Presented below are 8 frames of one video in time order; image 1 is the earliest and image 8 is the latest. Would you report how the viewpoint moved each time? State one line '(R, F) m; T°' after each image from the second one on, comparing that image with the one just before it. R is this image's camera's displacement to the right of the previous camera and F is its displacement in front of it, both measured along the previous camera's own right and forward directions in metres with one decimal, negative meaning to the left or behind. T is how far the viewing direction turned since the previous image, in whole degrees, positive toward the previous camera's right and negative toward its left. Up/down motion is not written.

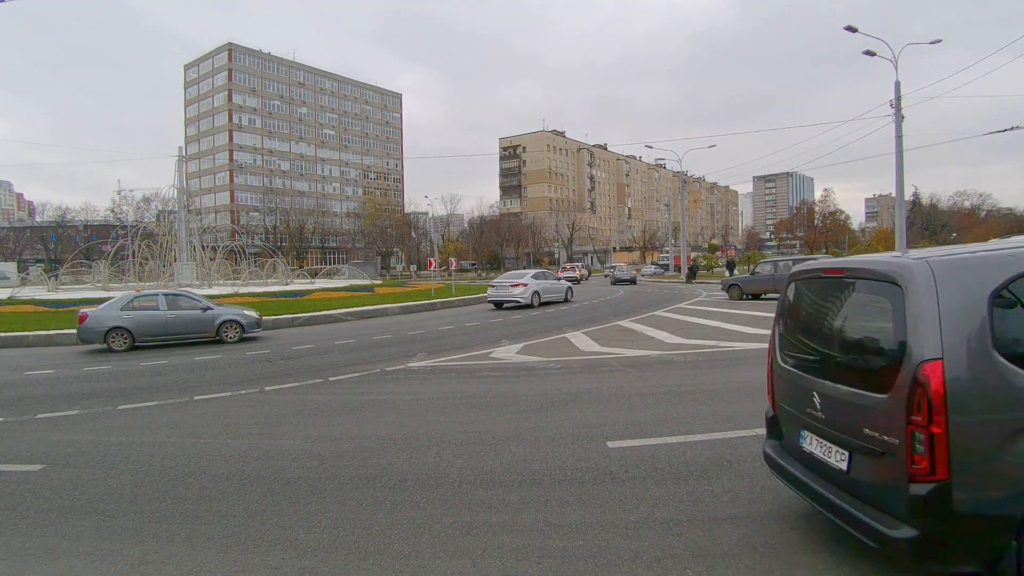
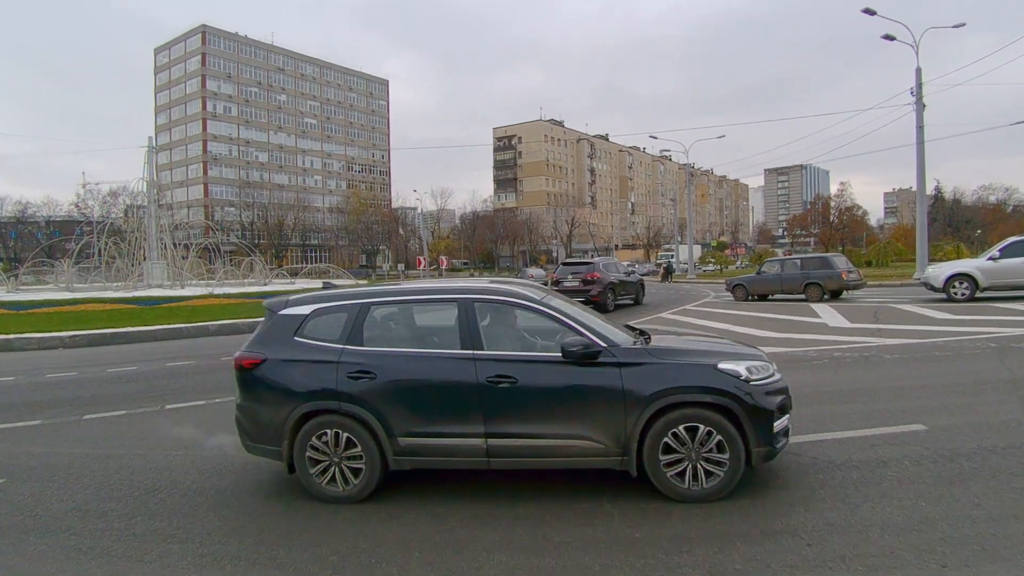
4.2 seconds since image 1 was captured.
(0.0, +0.6) m; 0°
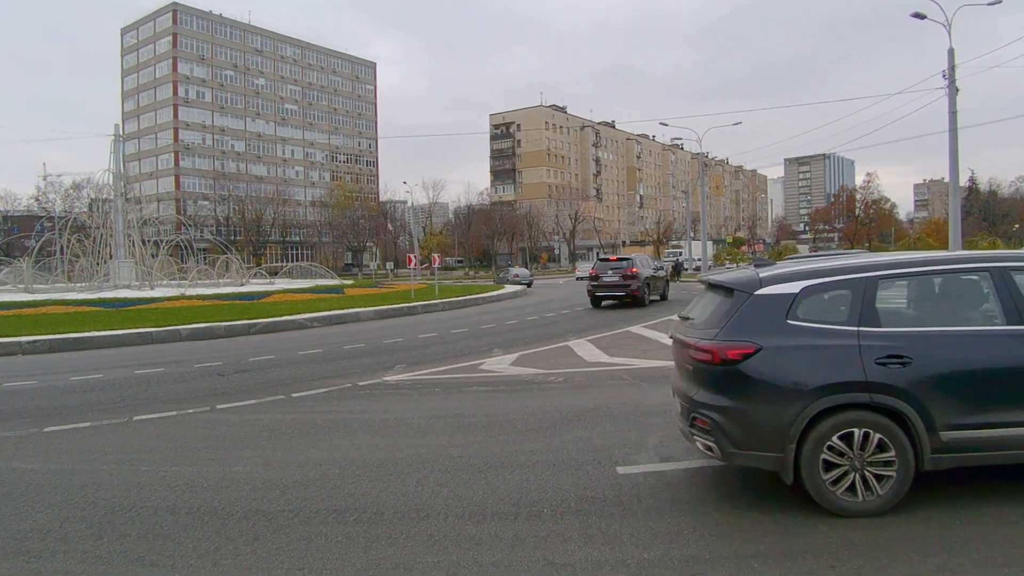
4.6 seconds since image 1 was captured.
(0.0, +0.7) m; 0°
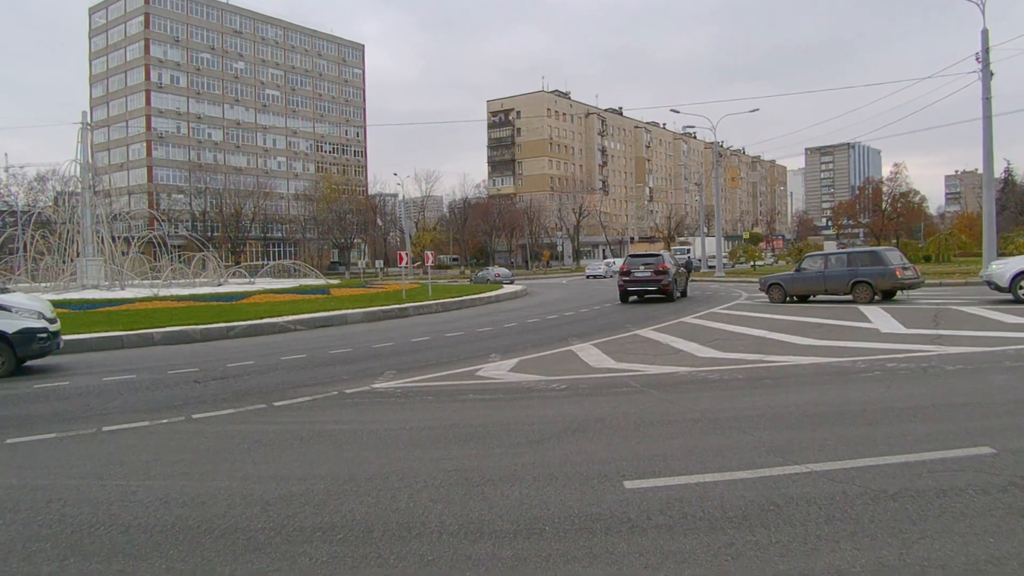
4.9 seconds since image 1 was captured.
(0.0, +0.6) m; 0°
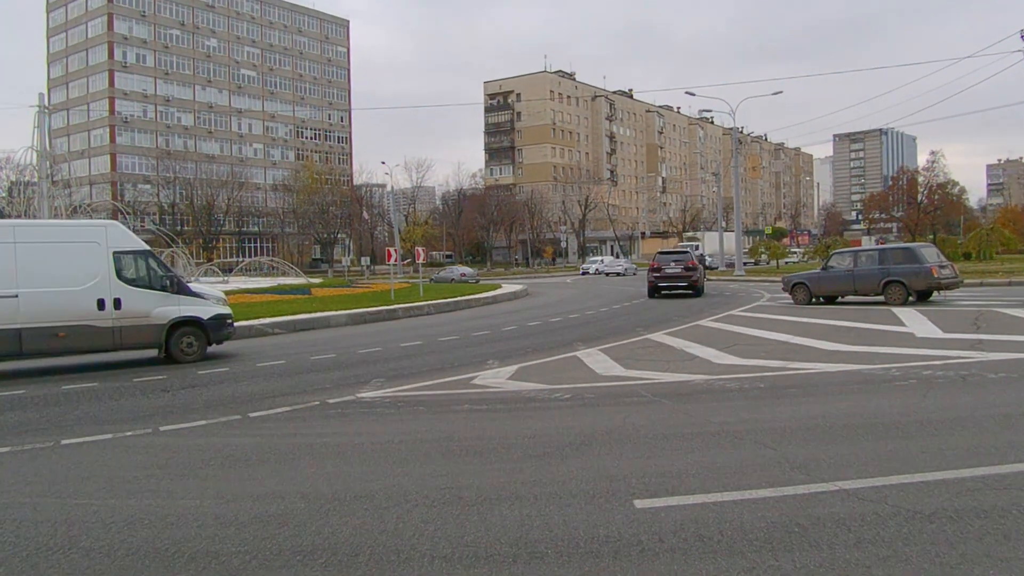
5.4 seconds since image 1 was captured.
(0.0, +0.7) m; 0°
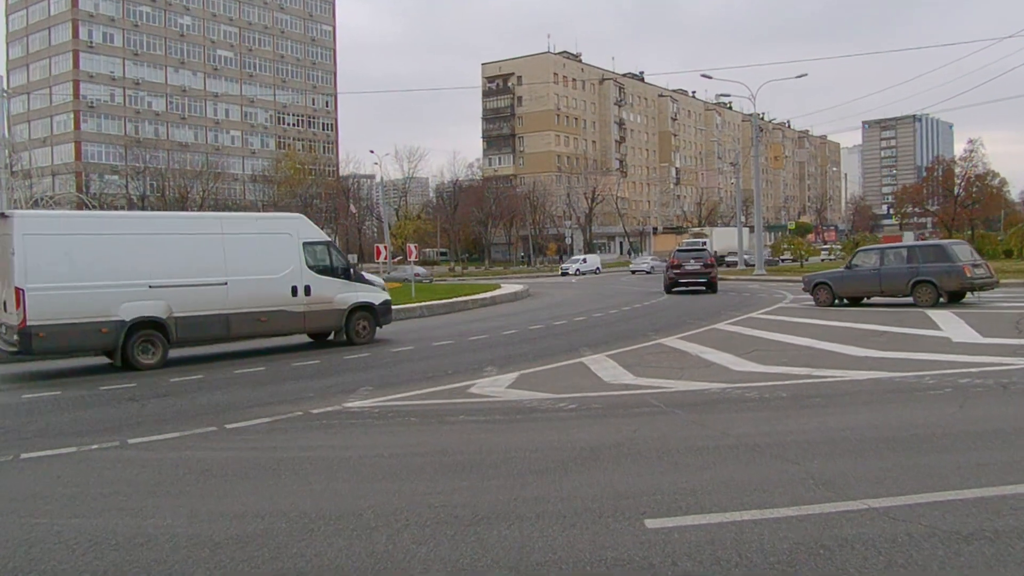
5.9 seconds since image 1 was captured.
(0.0, +0.6) m; 0°
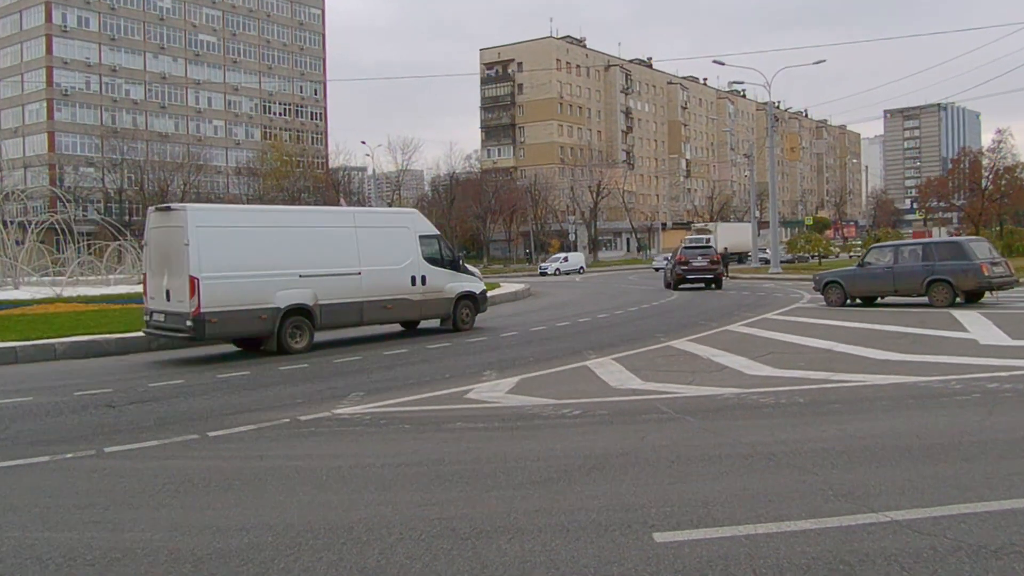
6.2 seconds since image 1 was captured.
(0.0, +0.4) m; 0°
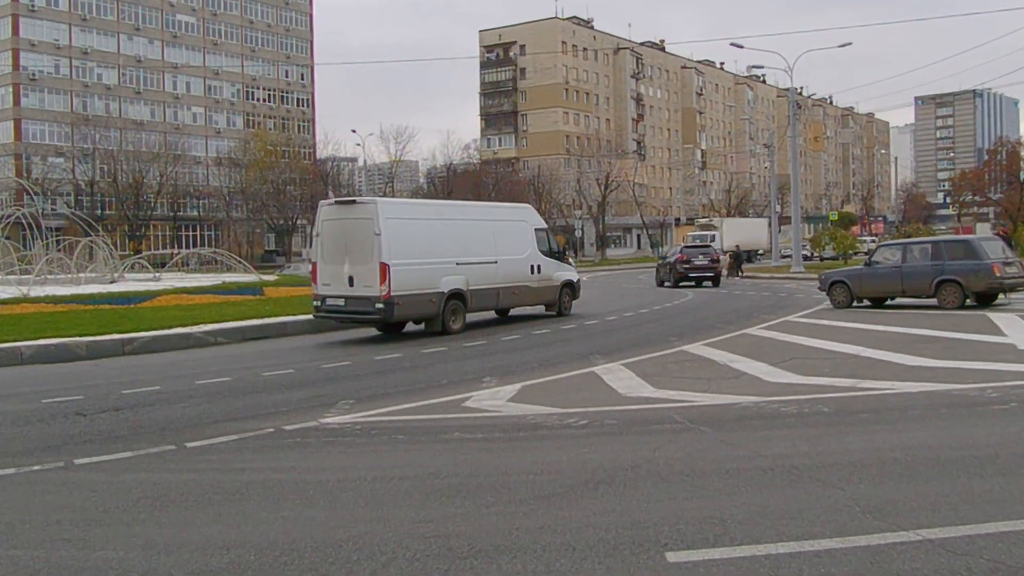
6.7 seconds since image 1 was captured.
(0.0, +0.4) m; 0°
